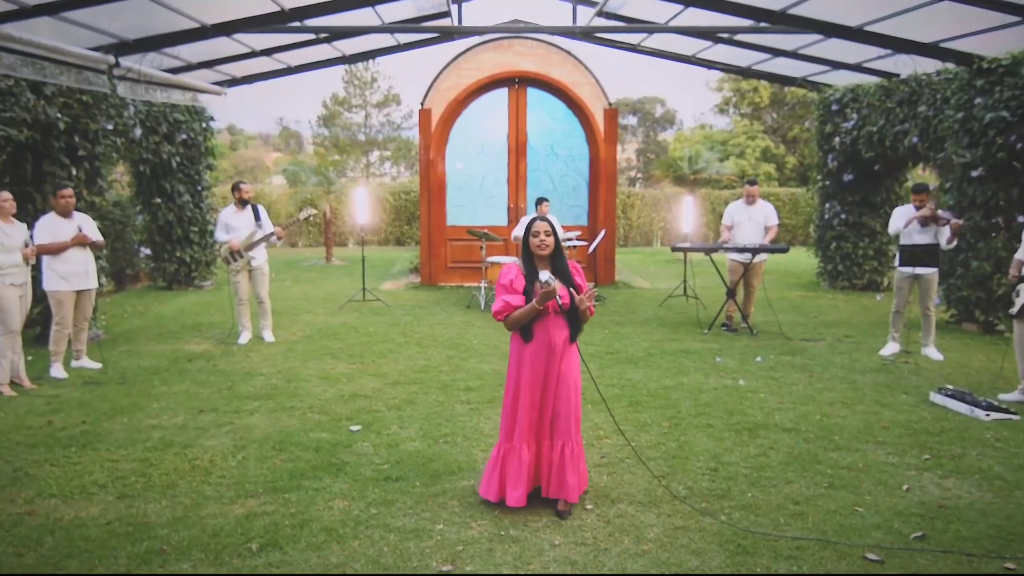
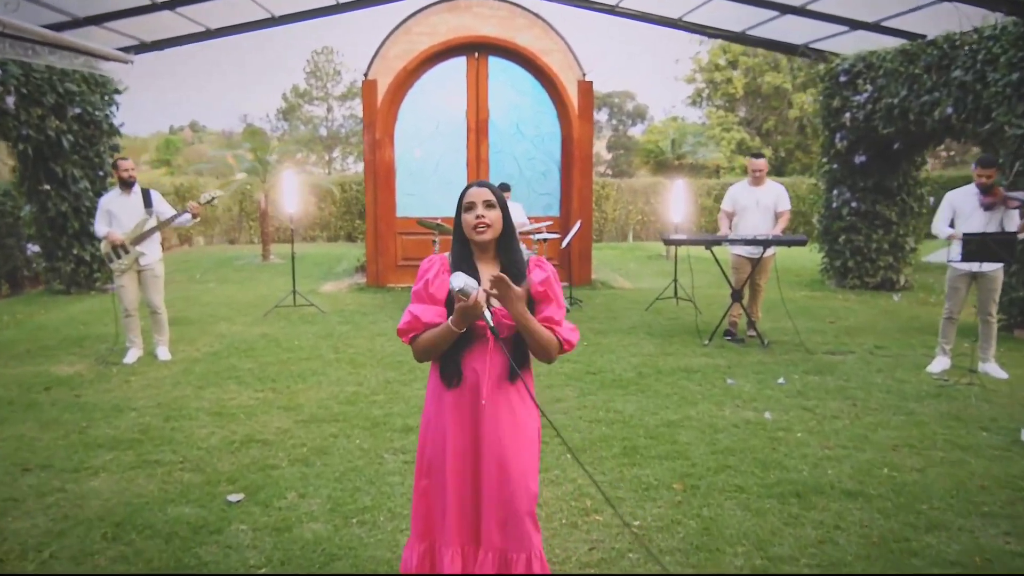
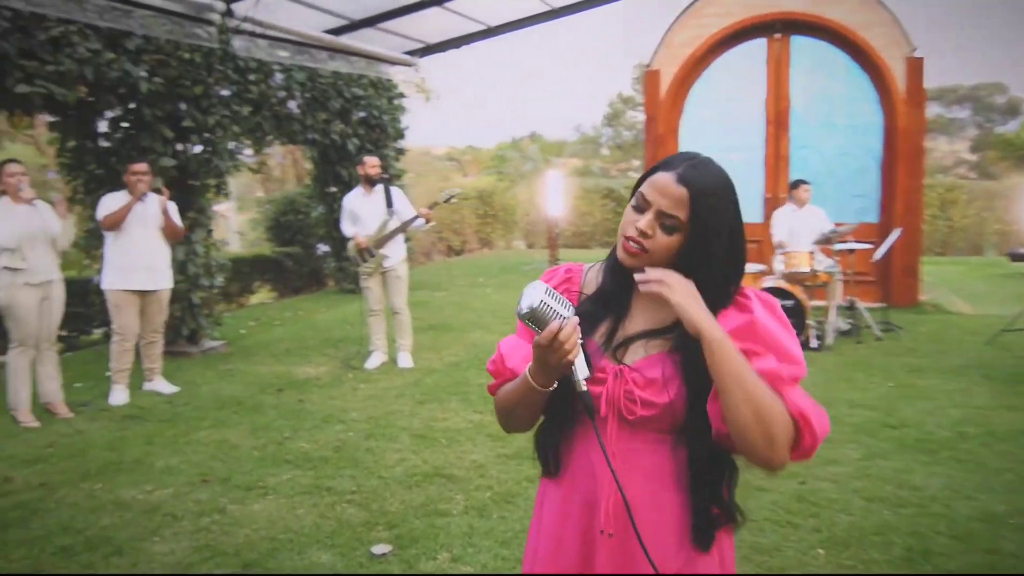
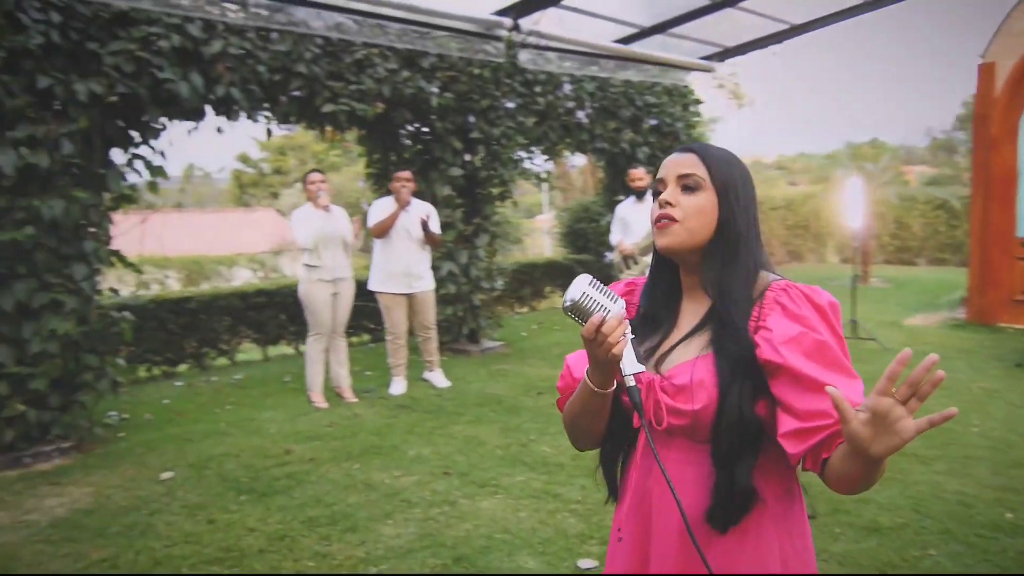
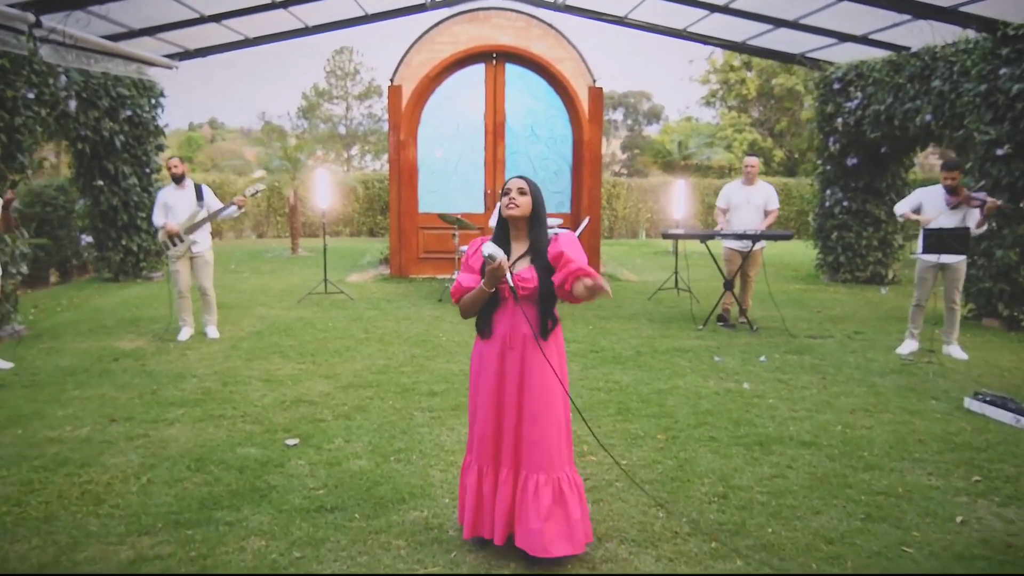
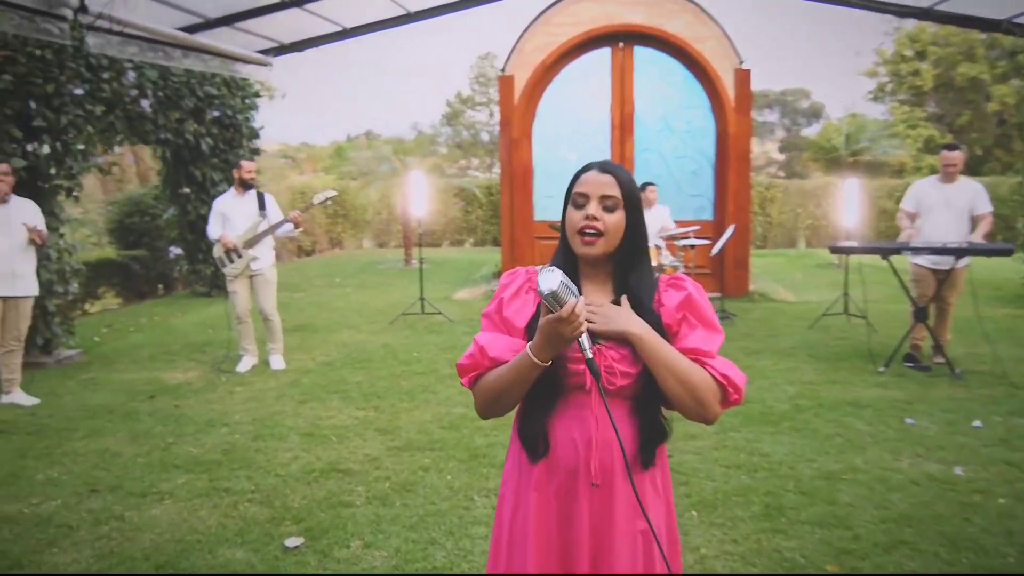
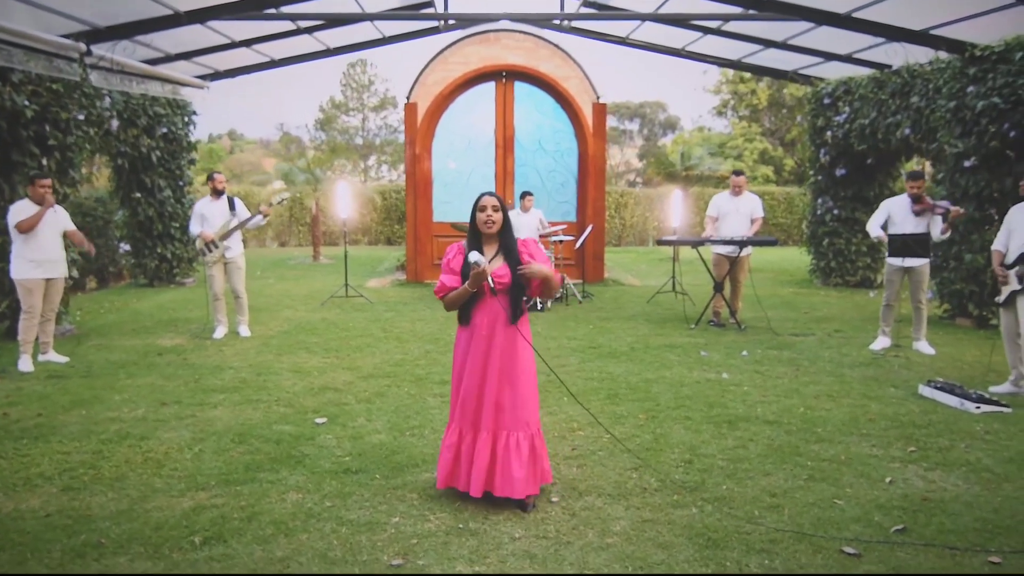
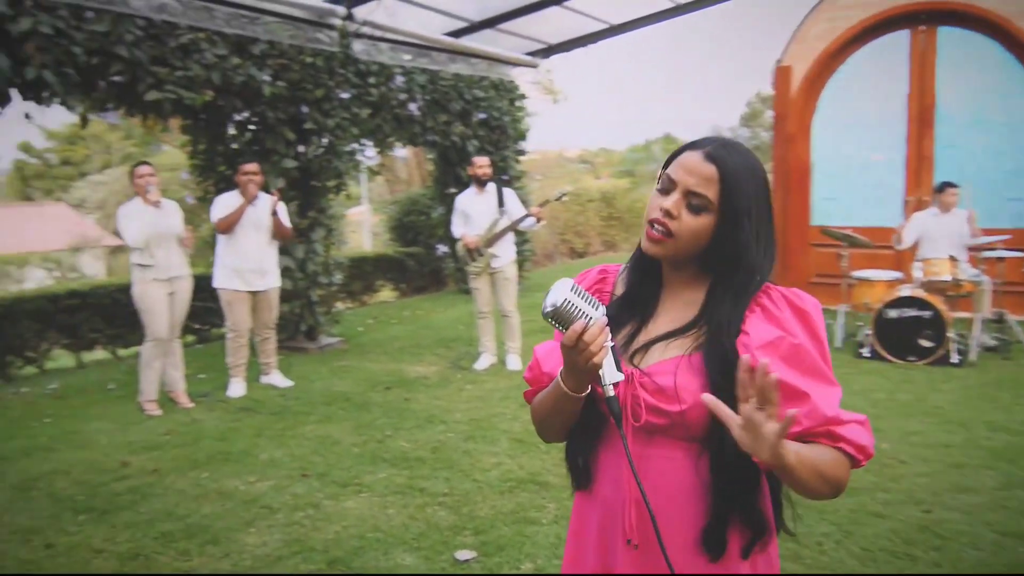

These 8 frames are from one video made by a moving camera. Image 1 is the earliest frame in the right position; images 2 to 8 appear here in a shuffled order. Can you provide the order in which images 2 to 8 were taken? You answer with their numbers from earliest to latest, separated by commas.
7, 5, 2, 6, 3, 8, 4
